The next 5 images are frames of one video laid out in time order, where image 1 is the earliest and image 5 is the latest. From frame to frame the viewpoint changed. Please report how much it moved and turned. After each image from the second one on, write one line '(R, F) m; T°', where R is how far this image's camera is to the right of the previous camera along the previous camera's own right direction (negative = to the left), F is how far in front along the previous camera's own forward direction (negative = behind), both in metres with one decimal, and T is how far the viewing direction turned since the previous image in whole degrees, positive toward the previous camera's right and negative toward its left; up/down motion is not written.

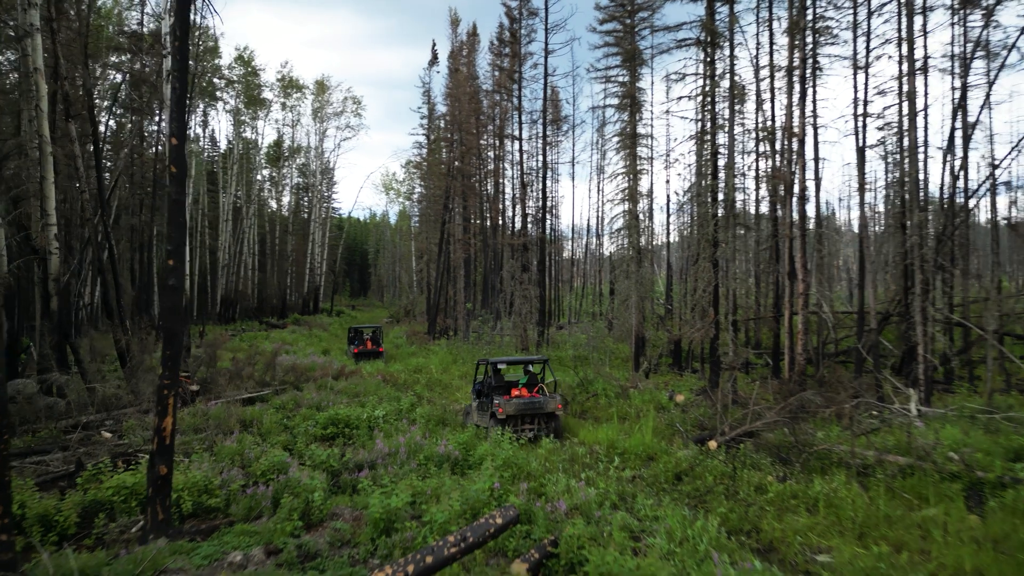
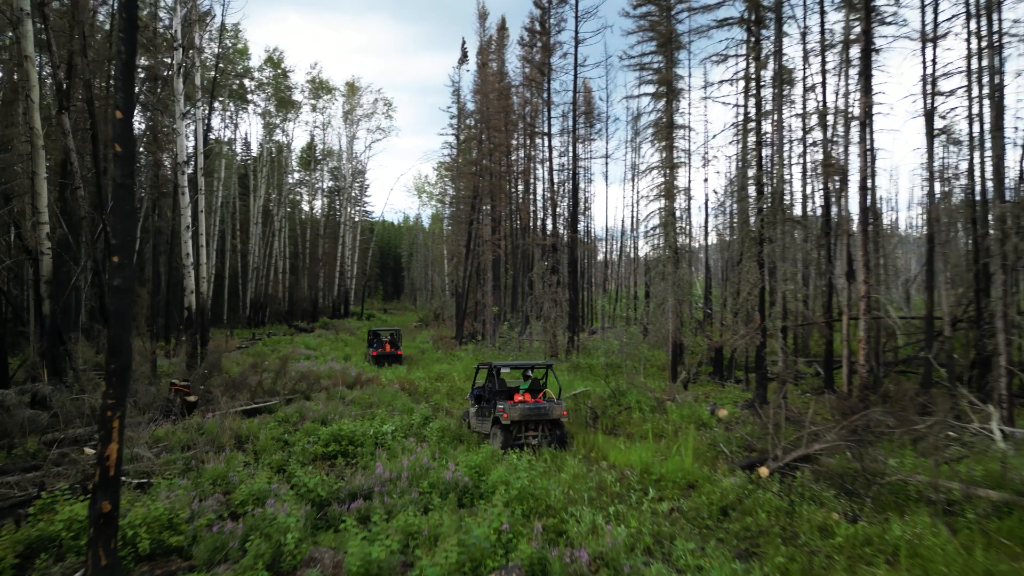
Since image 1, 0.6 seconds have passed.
(+0.2, +1.1) m; -3°
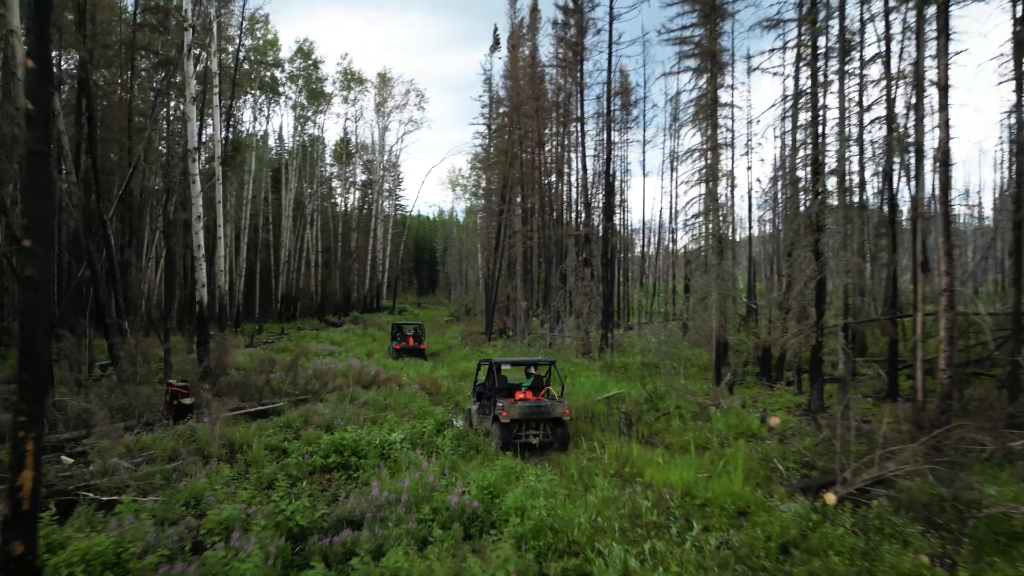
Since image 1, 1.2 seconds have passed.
(+0.2, +1.1) m; -3°
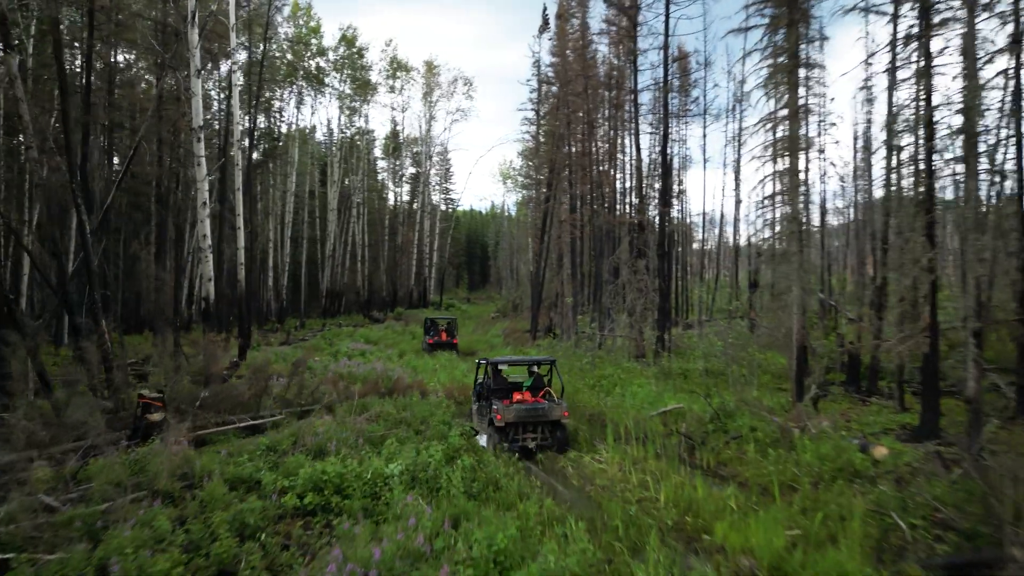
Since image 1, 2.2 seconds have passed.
(+0.3, +1.9) m; -4°
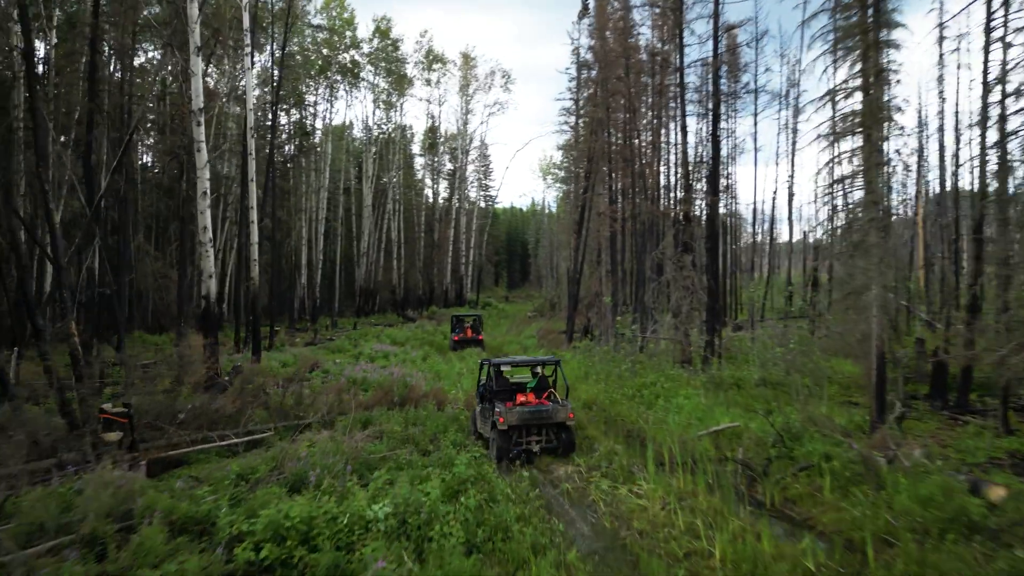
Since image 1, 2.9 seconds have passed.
(+0.2, +1.4) m; -3°
